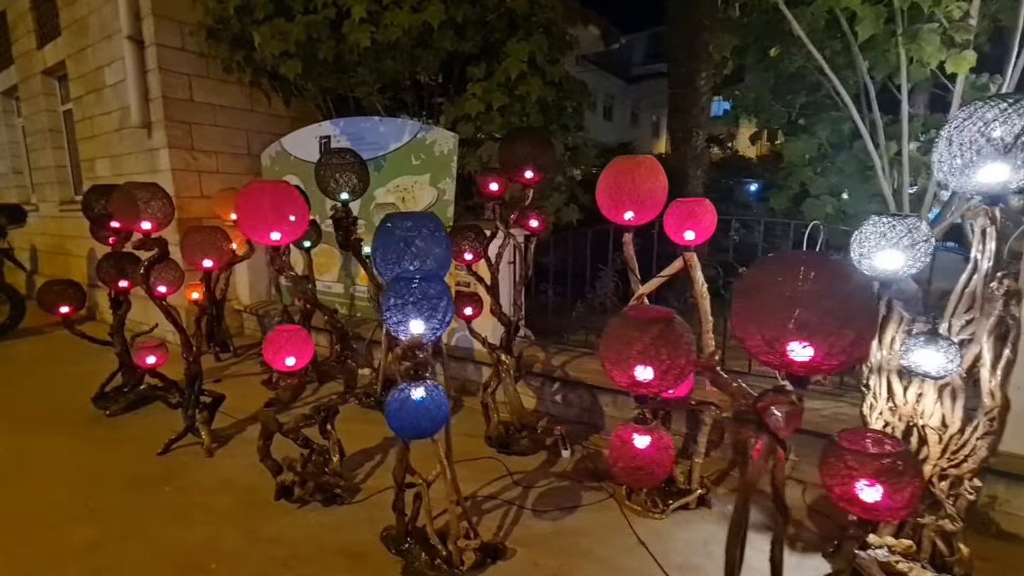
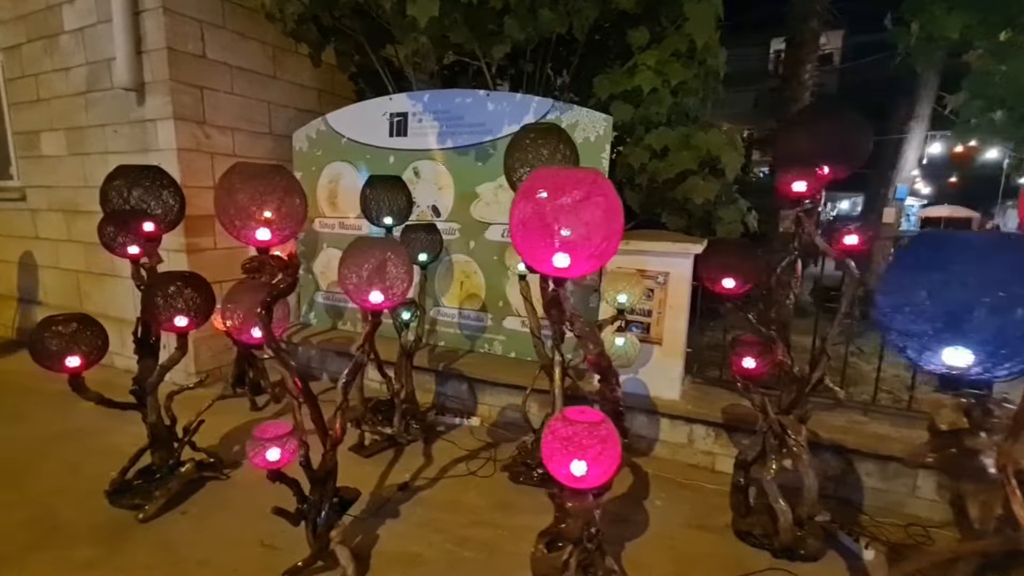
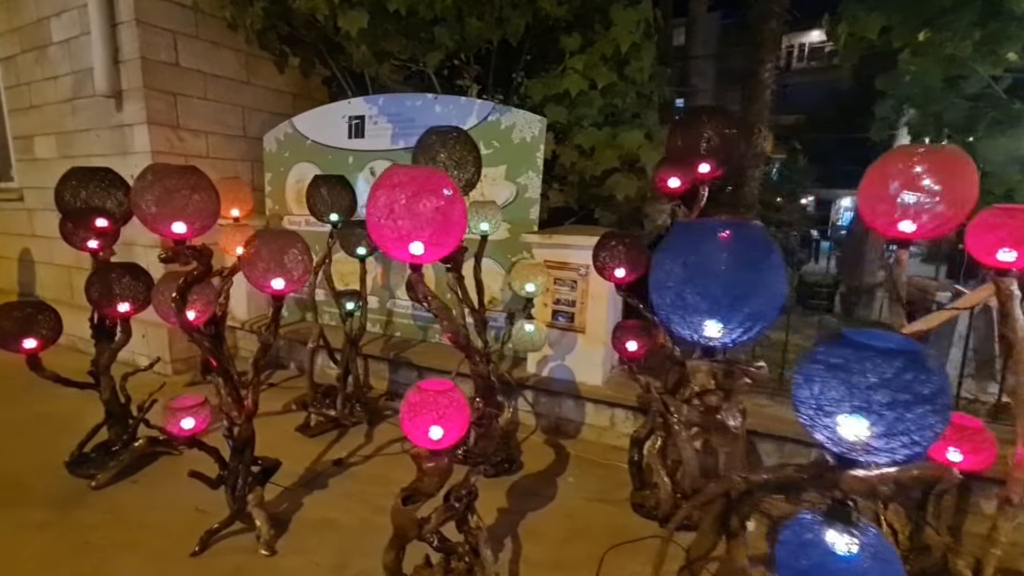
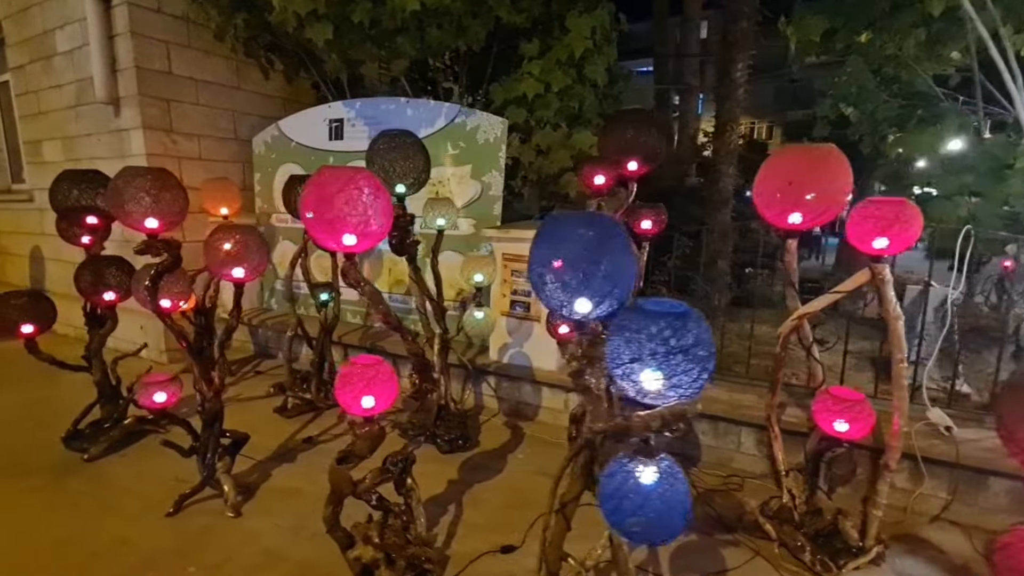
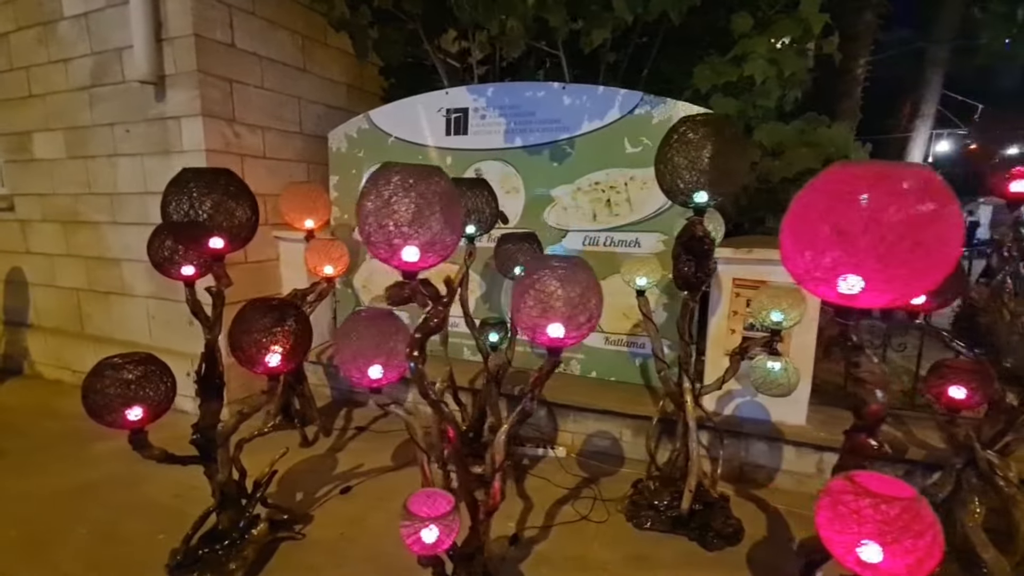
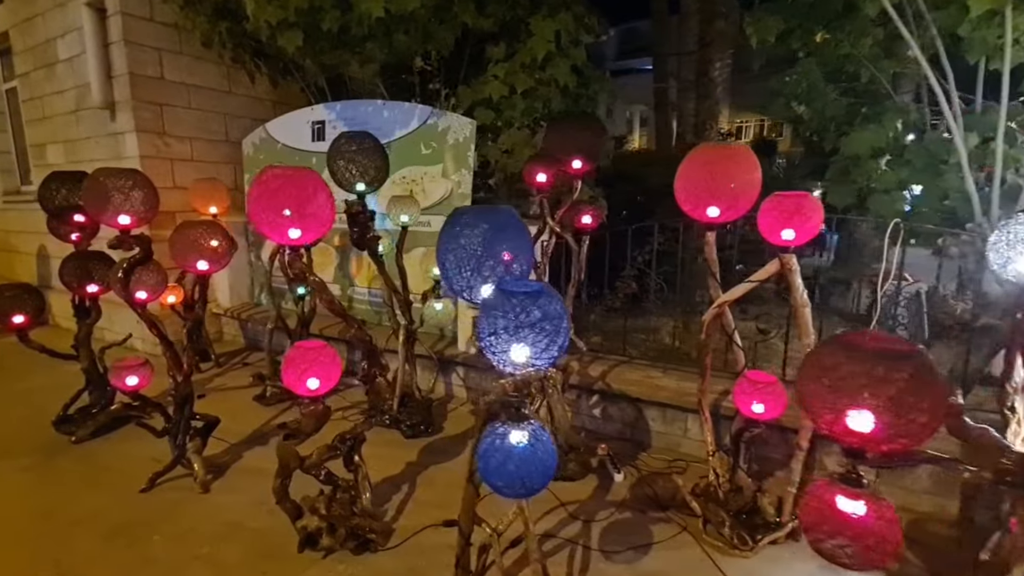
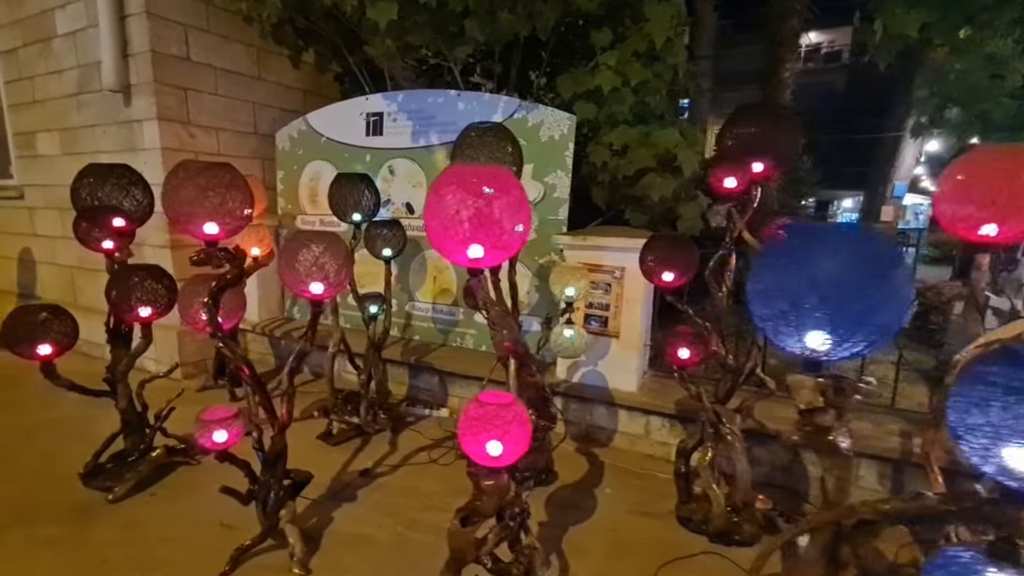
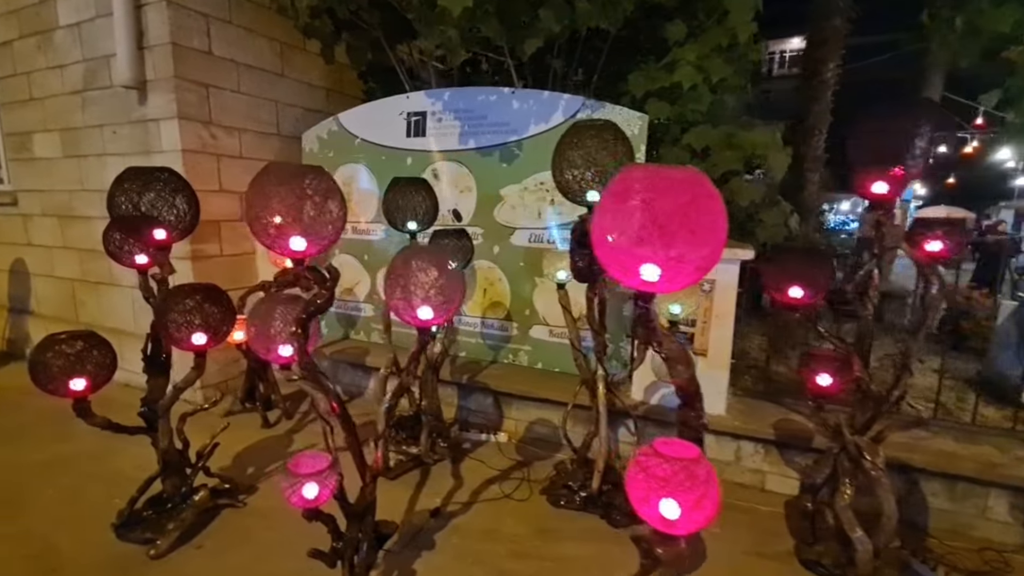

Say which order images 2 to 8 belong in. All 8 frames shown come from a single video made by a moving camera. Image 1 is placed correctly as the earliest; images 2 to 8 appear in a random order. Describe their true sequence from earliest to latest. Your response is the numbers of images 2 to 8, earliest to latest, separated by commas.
6, 4, 3, 7, 2, 8, 5
